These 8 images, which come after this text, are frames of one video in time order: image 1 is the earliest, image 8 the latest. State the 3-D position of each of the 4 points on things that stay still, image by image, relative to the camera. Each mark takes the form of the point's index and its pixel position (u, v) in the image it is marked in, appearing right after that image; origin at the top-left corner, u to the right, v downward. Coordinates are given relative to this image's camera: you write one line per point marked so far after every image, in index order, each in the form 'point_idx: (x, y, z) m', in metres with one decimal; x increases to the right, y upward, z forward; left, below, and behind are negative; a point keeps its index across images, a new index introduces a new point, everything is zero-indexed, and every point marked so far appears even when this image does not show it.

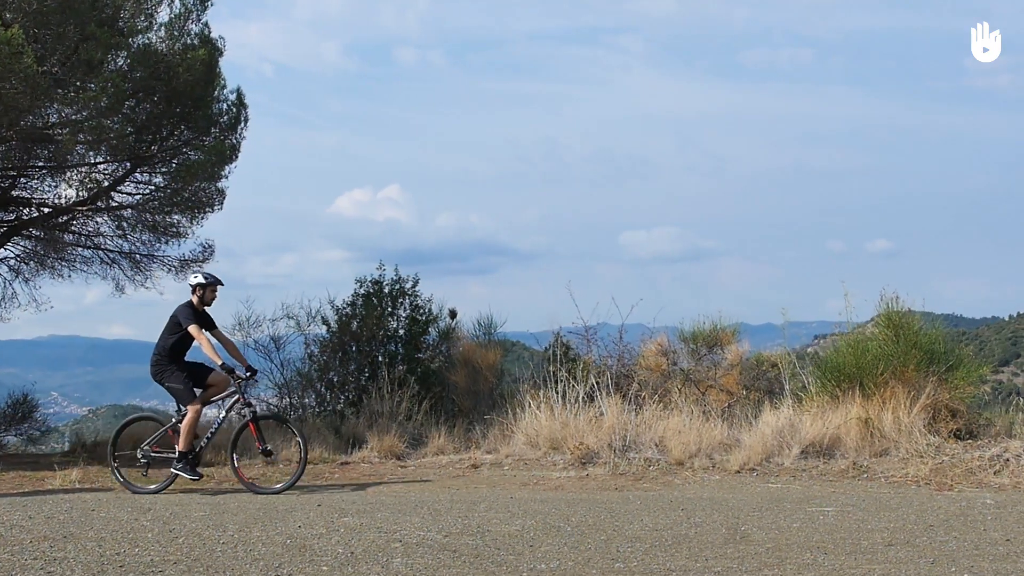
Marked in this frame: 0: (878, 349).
0: (+2.6, -0.4, +11.8) m
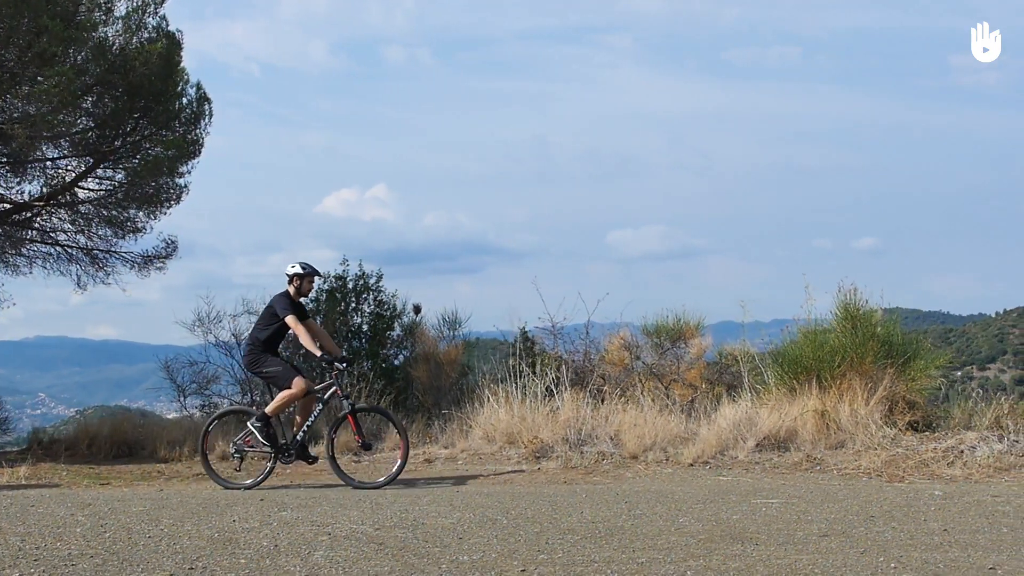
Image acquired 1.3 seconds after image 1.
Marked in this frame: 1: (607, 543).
0: (+2.3, -0.4, +11.7) m
1: (+0.4, -1.0, +6.5) m
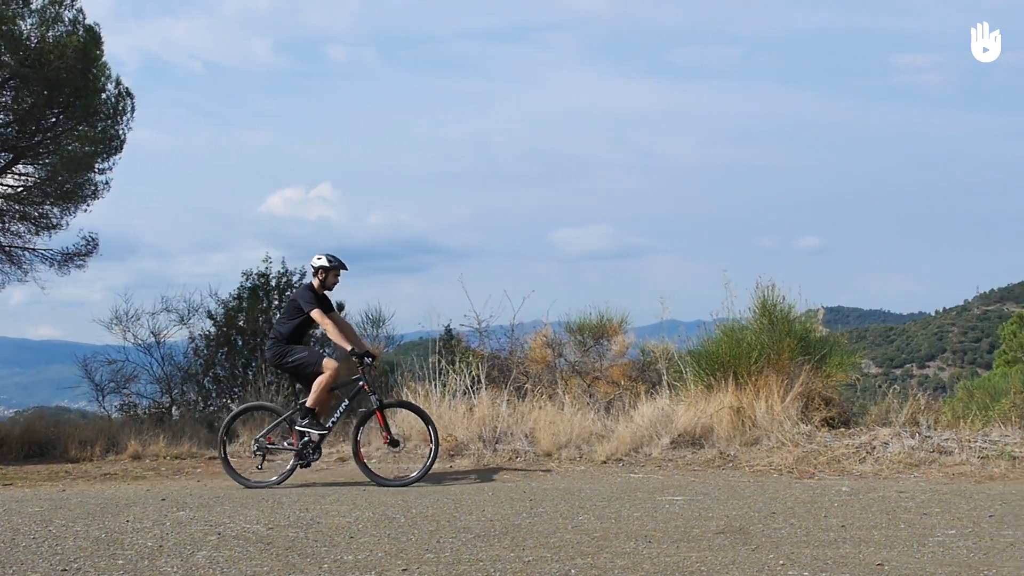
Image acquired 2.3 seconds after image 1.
0: (+1.7, -0.4, +11.7) m
1: (0.0, -1.0, +6.4) m
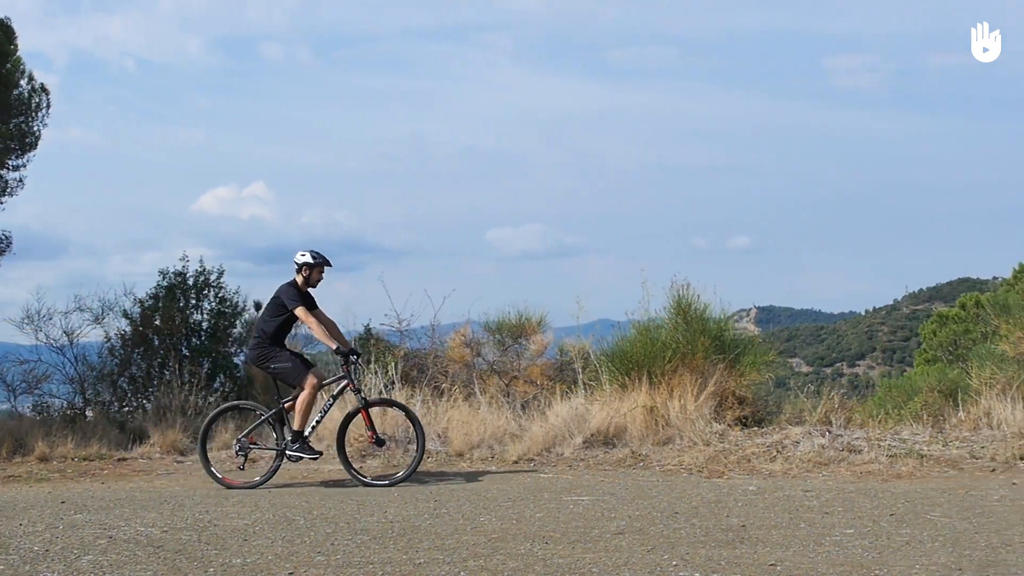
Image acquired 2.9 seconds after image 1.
0: (+1.1, -0.4, +11.6) m
1: (-0.5, -1.0, +6.4) m
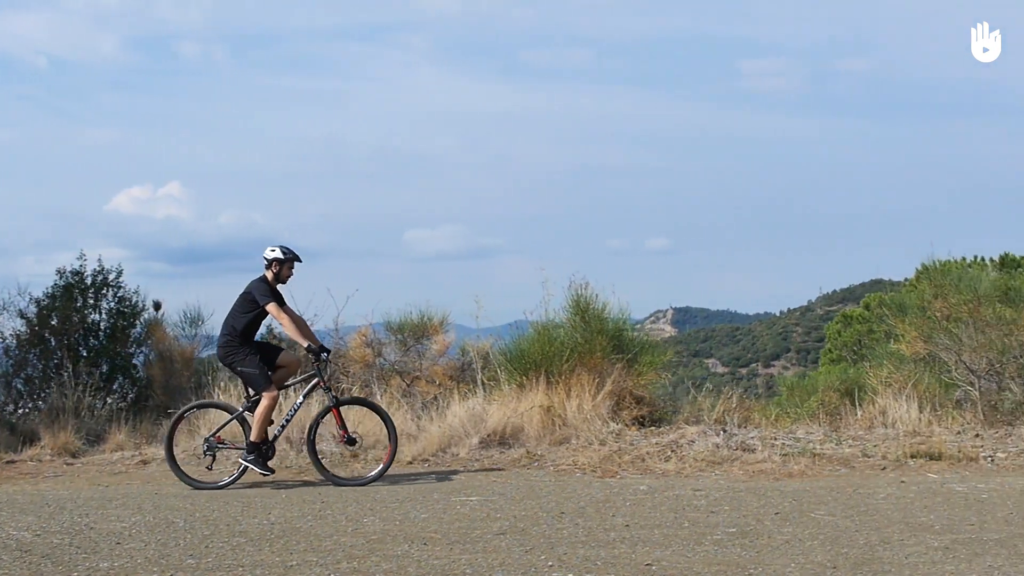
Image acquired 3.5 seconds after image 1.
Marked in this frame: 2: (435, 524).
0: (+0.4, -0.4, +11.6) m
1: (-0.9, -1.0, +6.2) m
2: (-0.3, -1.0, +6.9) m
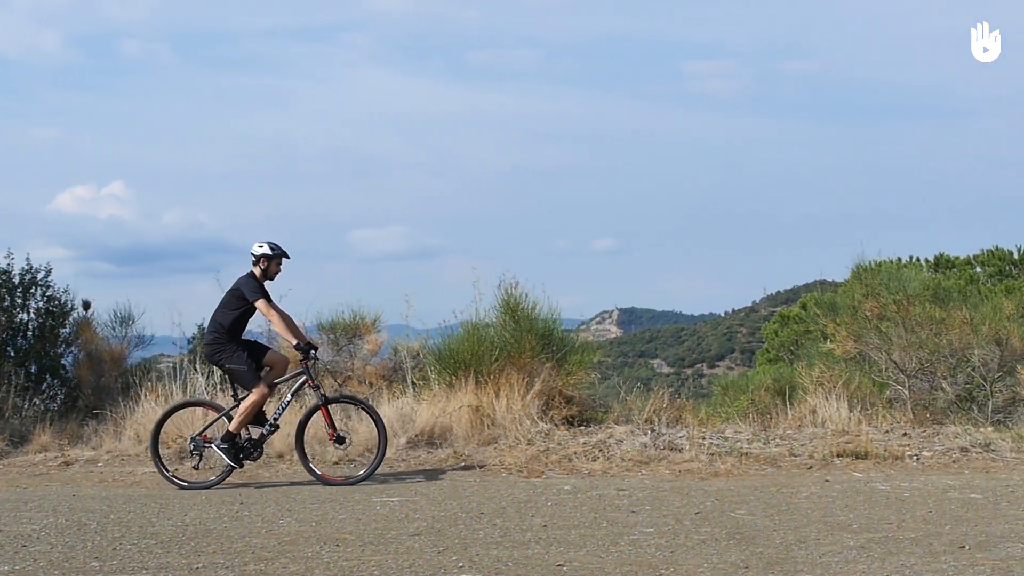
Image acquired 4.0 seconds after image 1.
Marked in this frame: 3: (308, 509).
0: (-0.1, -0.3, +11.5) m
1: (-1.2, -1.0, +6.1) m
2: (-0.7, -1.0, +6.8) m
3: (-0.9, -1.0, +7.6) m
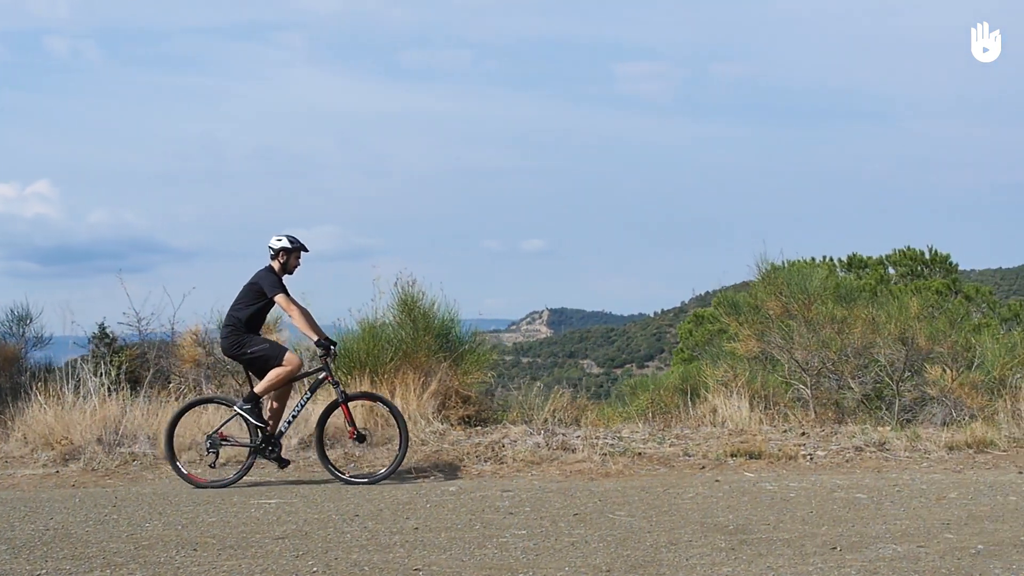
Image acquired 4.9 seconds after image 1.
0: (-0.8, -0.3, +11.4) m
1: (-1.7, -0.9, +5.9) m
2: (-1.2, -1.0, +6.6) m
3: (-1.5, -1.0, +7.4) m
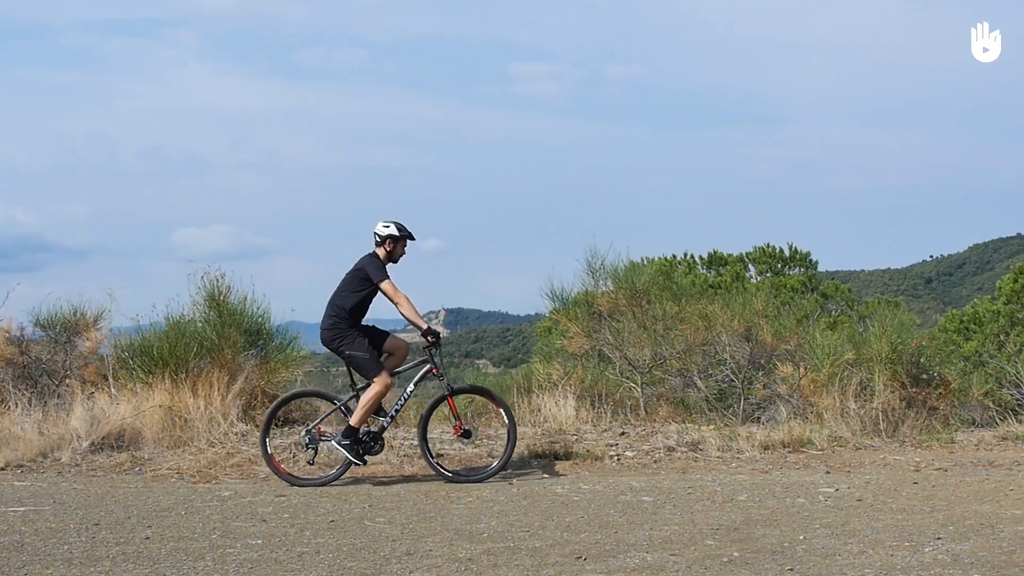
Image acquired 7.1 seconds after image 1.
0: (-2.1, -0.3, +10.8) m
1: (-2.6, -0.9, +5.3) m
2: (-2.1, -0.9, +6.1) m
3: (-2.5, -1.0, +6.9) m
